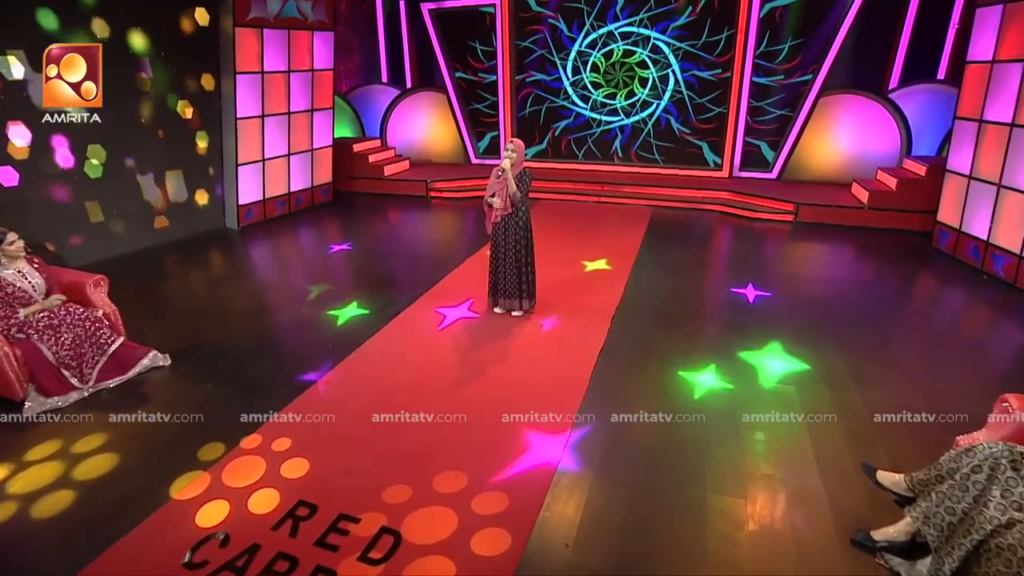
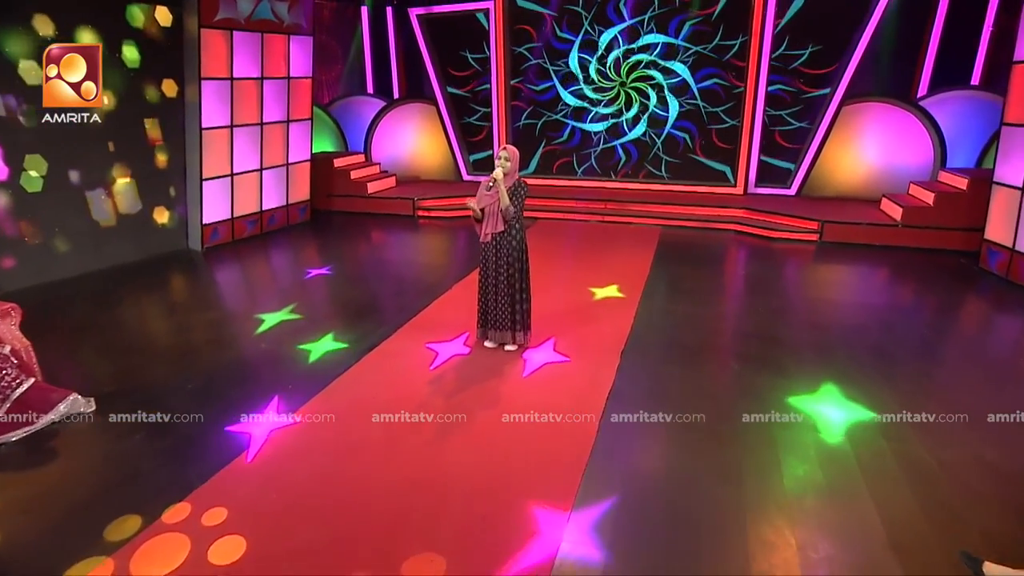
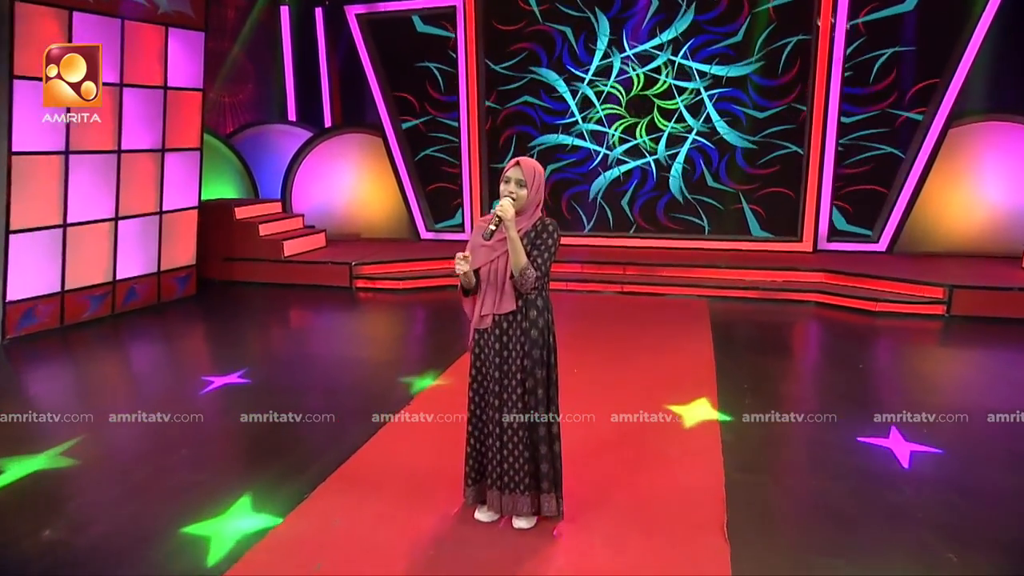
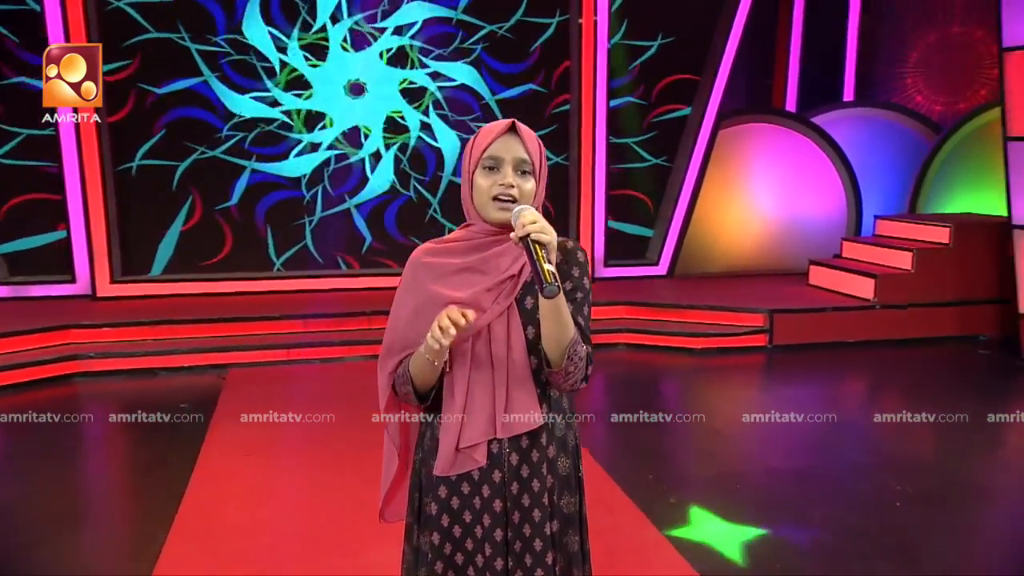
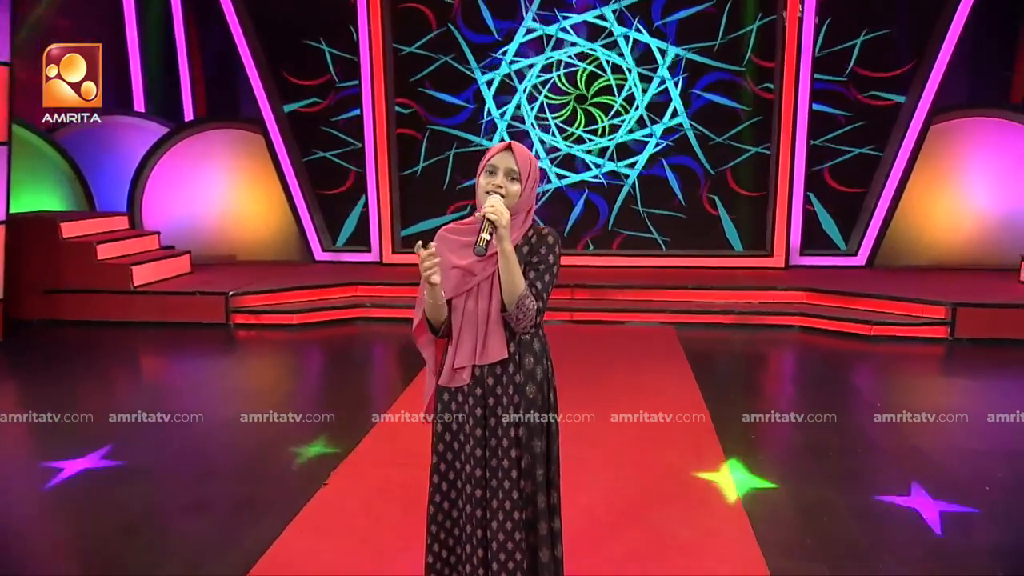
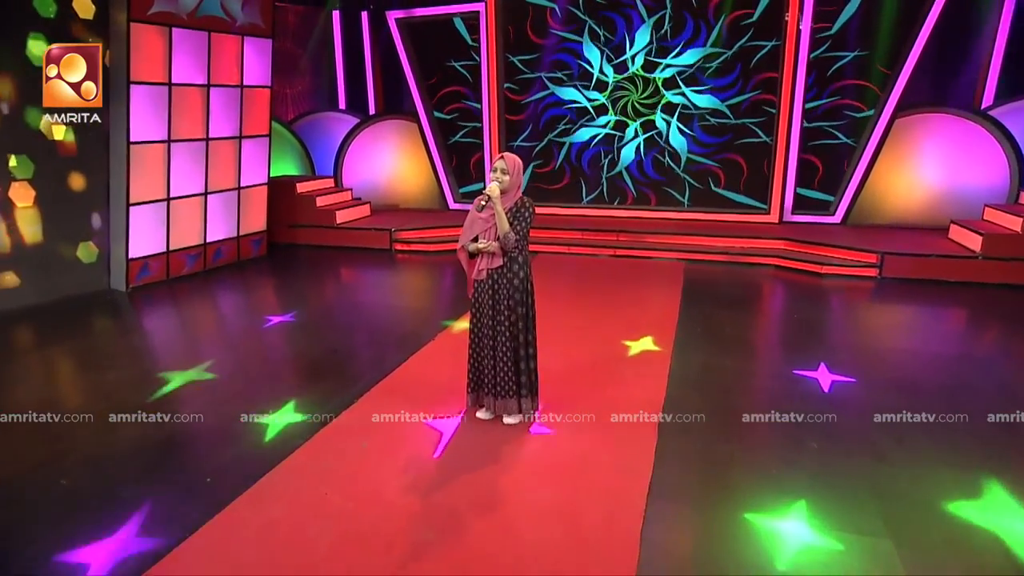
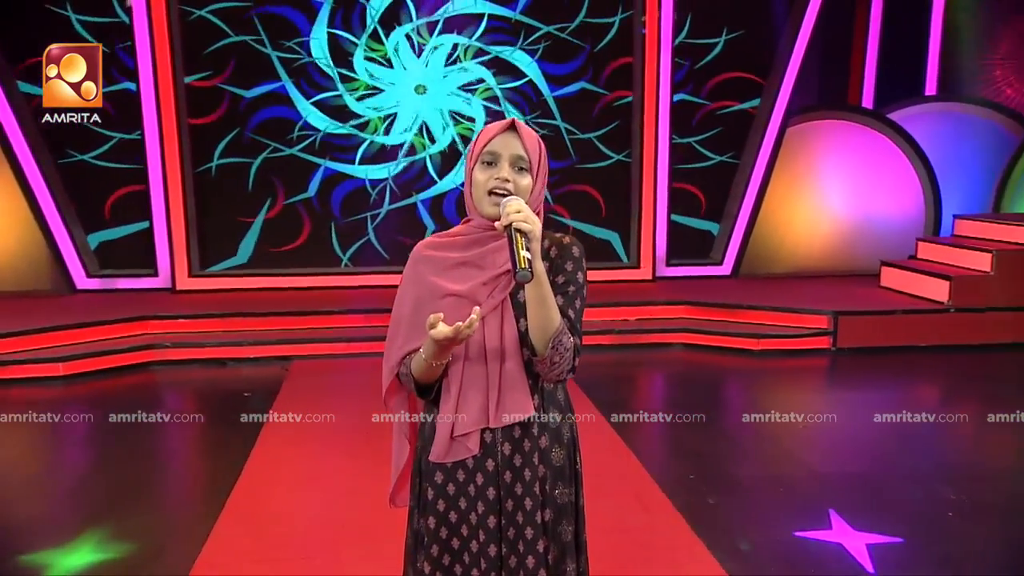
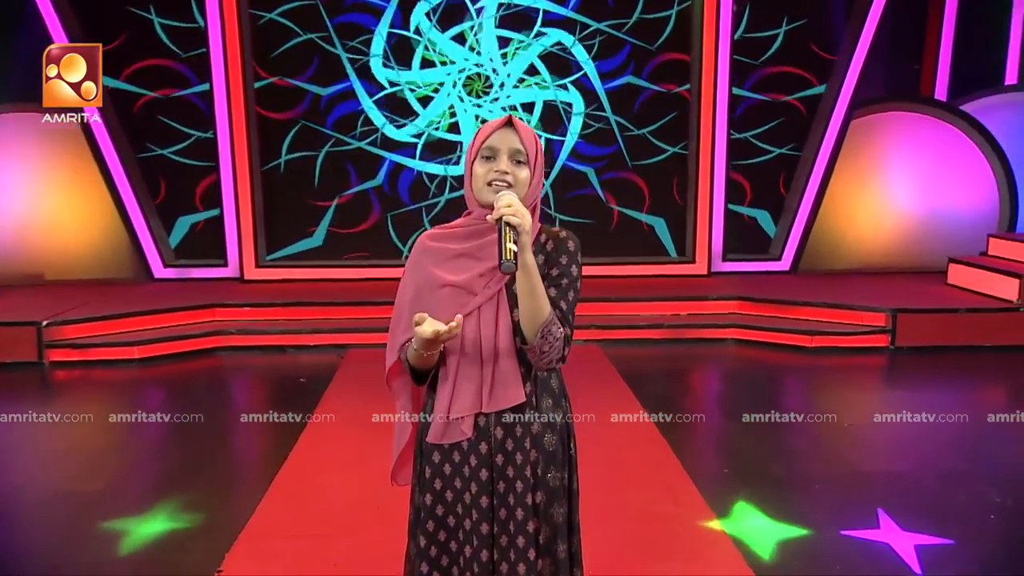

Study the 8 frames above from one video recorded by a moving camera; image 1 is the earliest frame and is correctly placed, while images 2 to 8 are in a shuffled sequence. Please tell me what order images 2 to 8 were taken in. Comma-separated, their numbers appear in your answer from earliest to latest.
2, 6, 3, 5, 8, 7, 4
